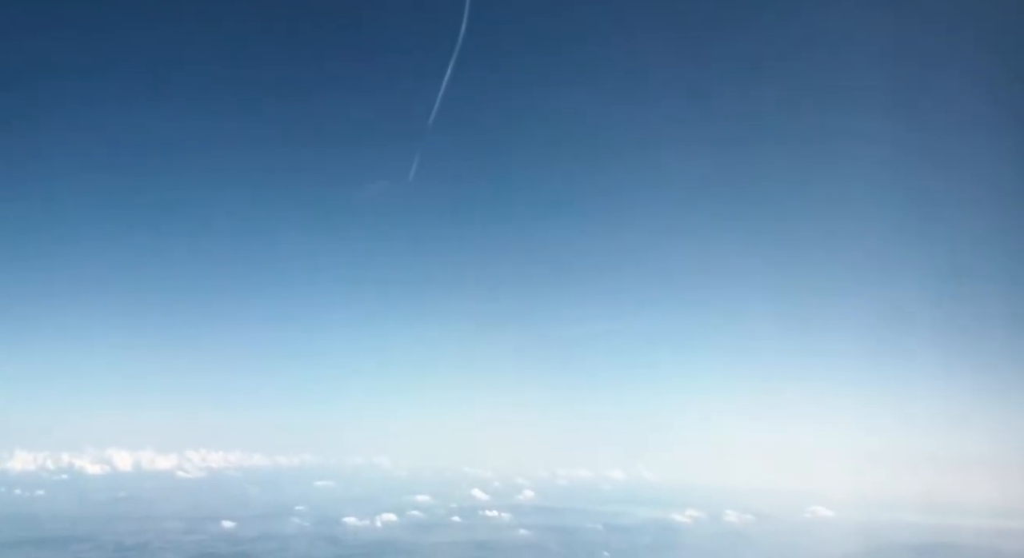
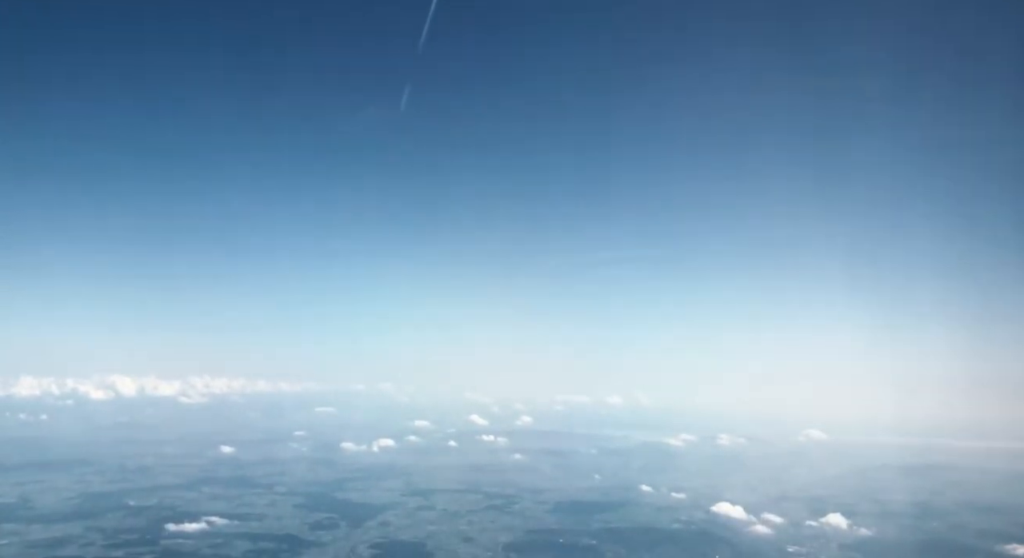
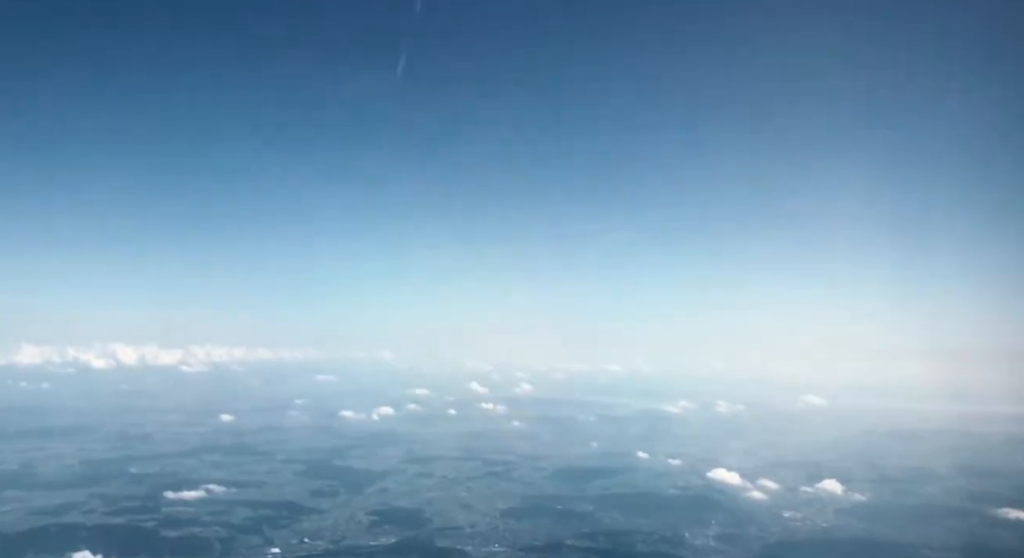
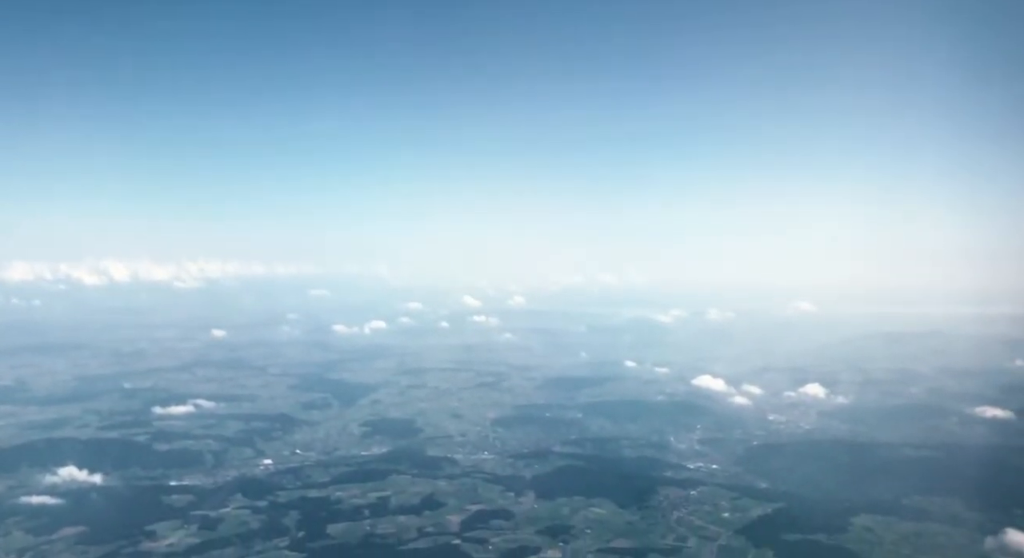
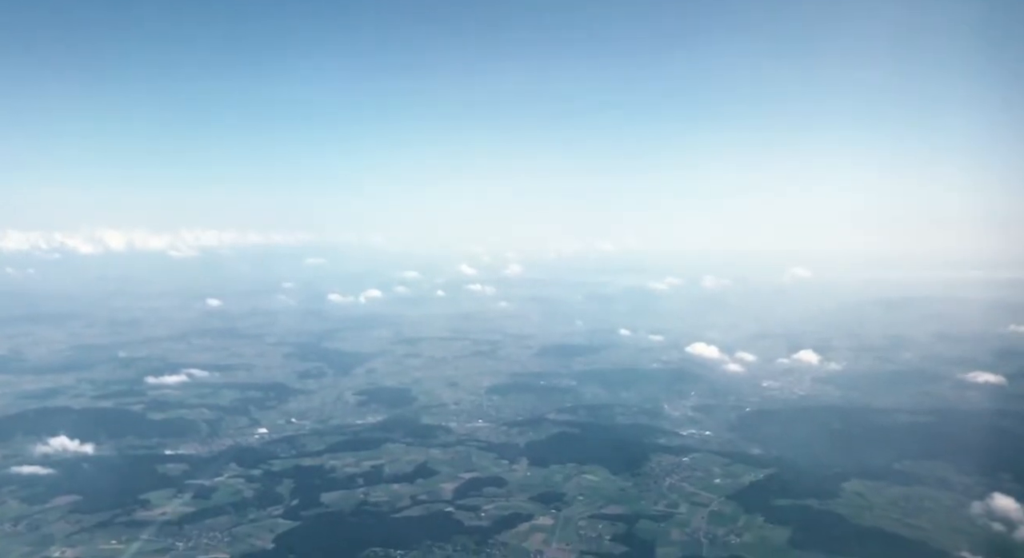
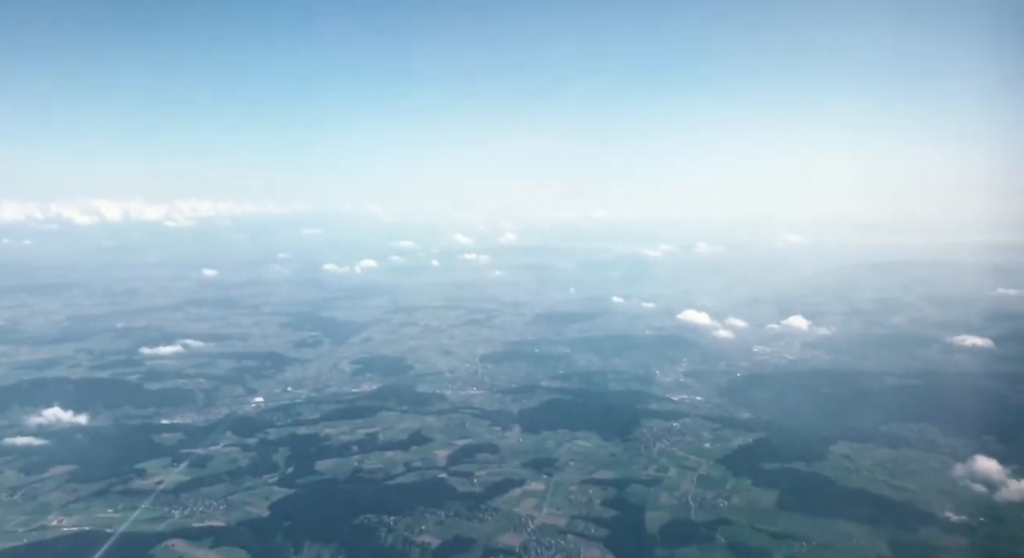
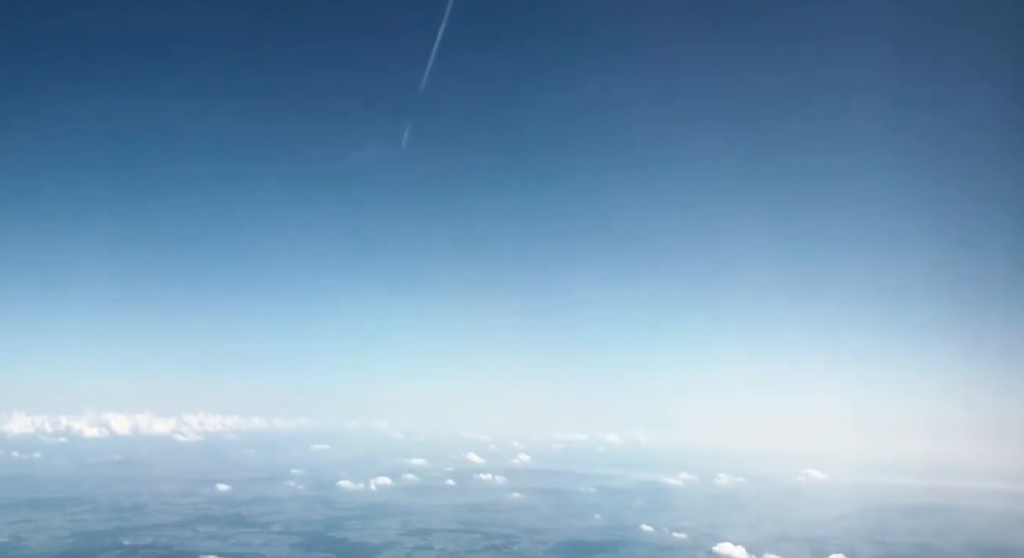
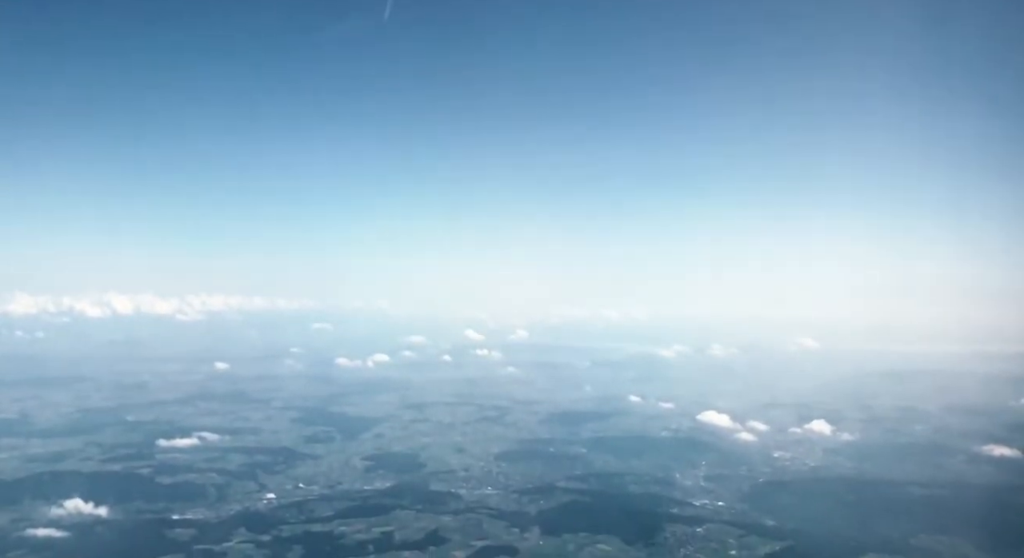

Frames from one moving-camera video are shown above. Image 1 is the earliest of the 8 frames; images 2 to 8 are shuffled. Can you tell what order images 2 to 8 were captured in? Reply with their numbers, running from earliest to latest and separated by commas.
7, 2, 3, 8, 4, 5, 6
